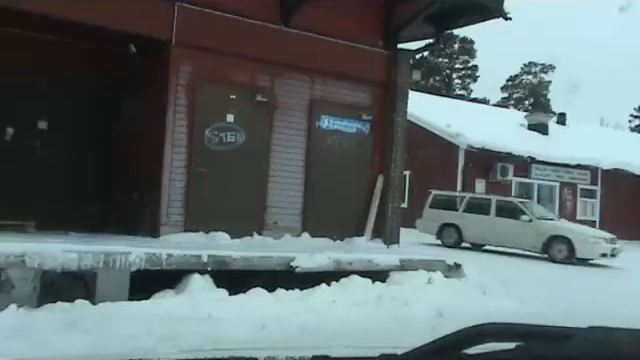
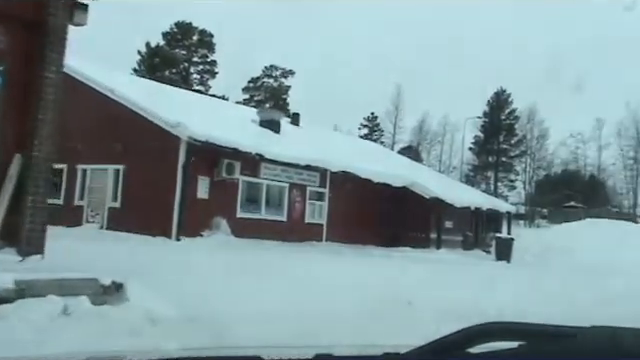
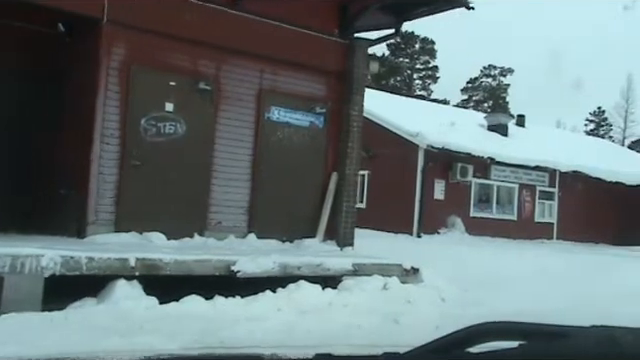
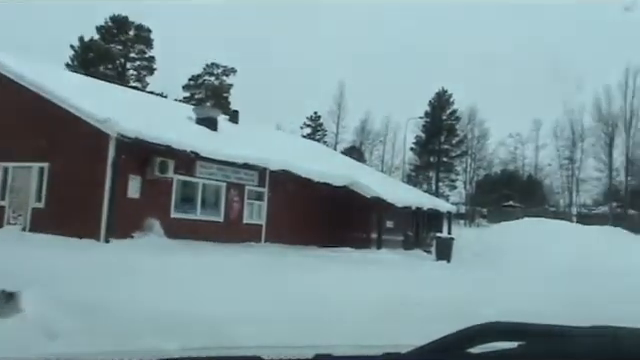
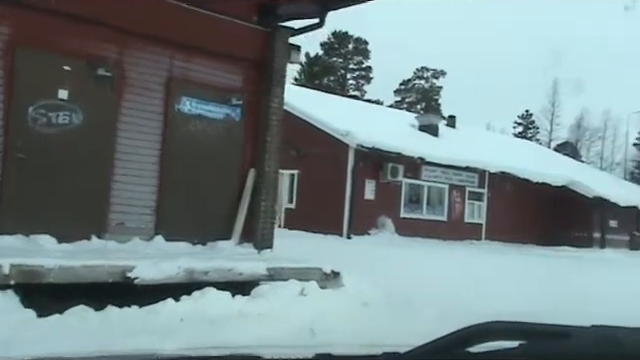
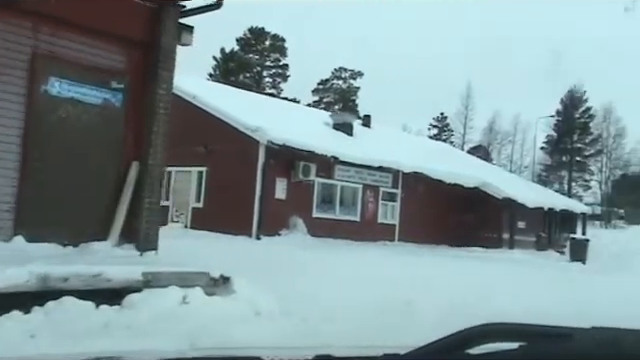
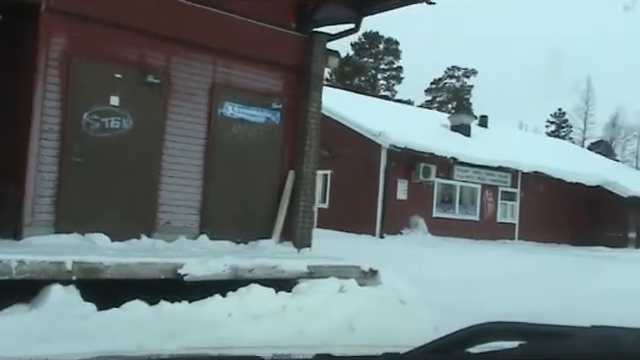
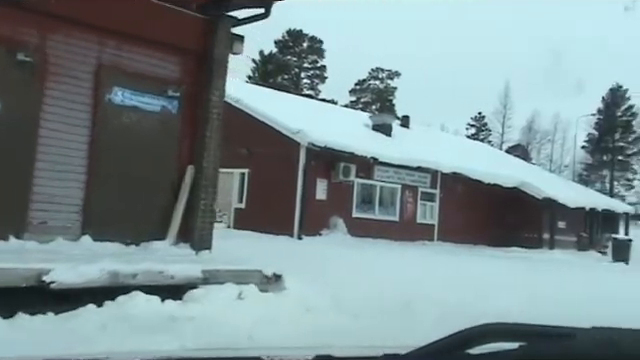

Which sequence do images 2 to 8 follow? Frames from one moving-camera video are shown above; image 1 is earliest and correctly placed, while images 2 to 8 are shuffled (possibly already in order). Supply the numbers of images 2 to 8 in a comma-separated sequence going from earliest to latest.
3, 7, 5, 8, 6, 2, 4
